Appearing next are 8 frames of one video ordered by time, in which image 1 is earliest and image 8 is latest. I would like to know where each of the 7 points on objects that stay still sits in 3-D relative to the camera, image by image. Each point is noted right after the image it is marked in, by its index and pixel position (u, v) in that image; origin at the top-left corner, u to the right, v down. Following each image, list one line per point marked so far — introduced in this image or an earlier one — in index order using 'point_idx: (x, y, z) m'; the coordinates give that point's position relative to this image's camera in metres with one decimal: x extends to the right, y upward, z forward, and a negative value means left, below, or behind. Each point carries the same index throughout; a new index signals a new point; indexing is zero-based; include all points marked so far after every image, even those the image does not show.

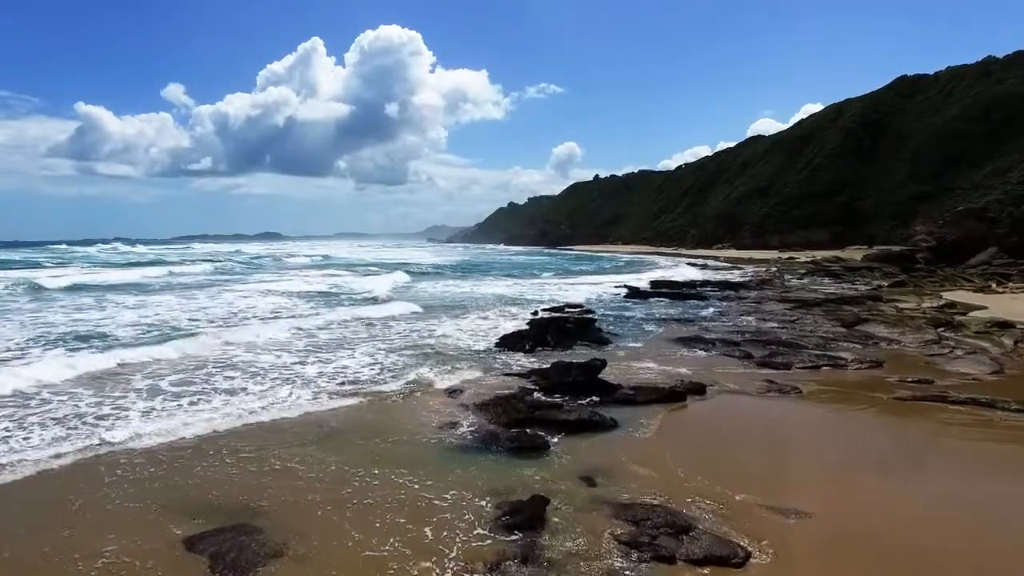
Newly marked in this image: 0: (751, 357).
0: (+4.8, -1.4, +12.1) m
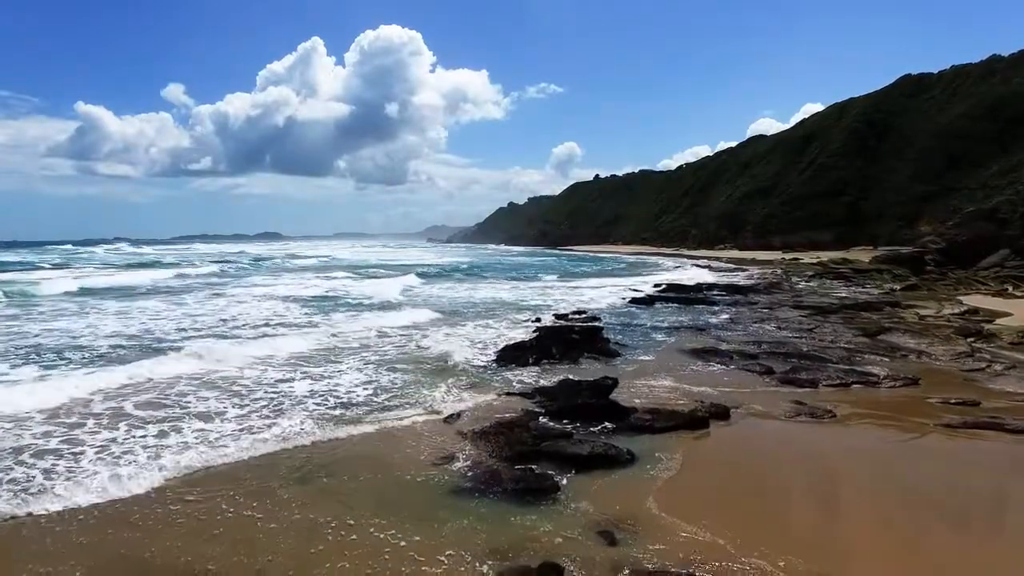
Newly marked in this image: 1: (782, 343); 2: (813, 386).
0: (+4.9, -1.6, +11.2) m
1: (+6.4, -1.3, +14.2) m
2: (+5.2, -1.7, +10.3) m
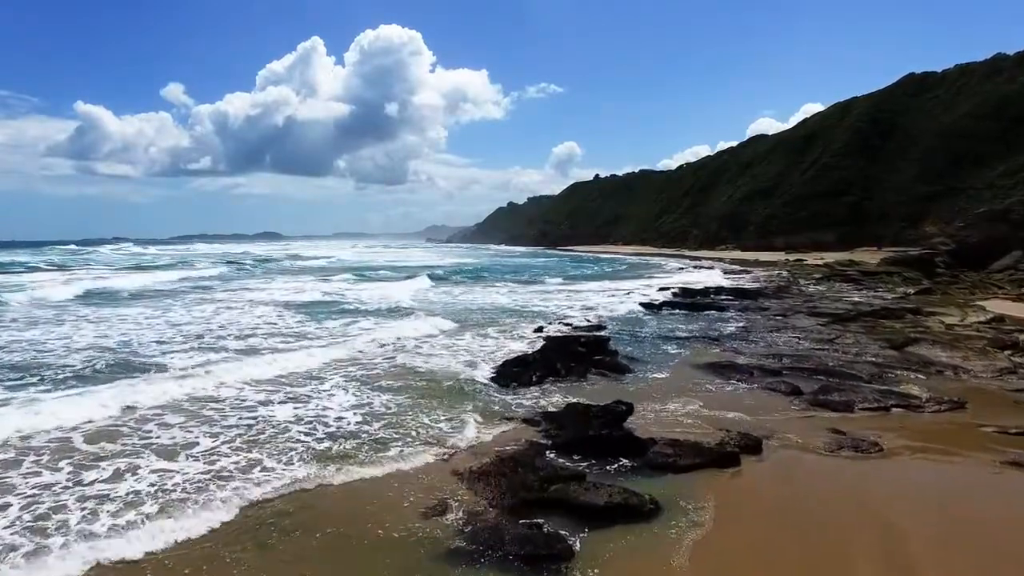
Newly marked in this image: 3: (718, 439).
0: (+4.9, -1.8, +10.2) m
1: (+6.4, -1.5, +13.2) m
2: (+5.2, -1.9, +9.3) m
3: (+2.7, -2.0, +7.8) m
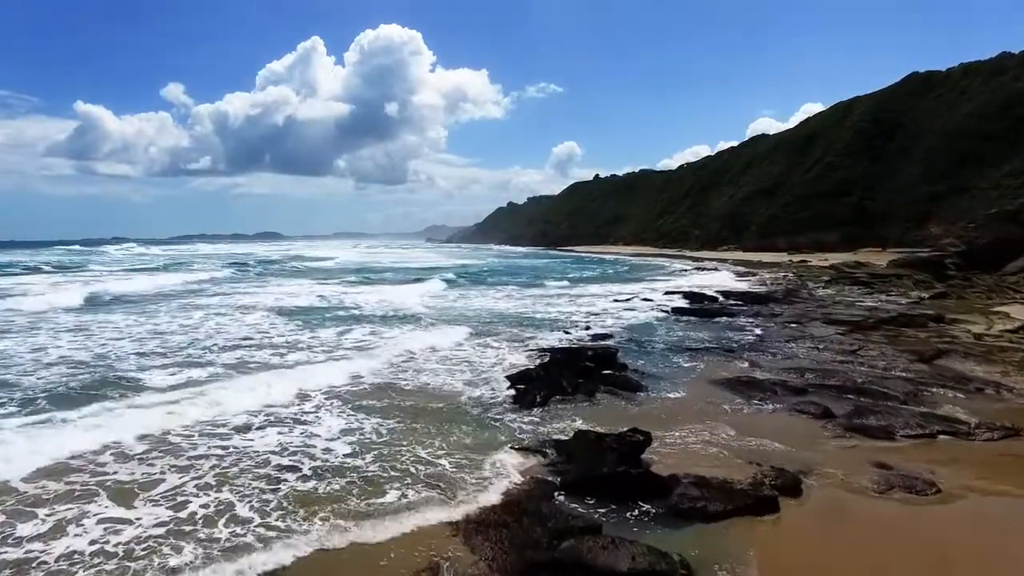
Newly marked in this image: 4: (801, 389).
0: (+4.9, -2.0, +9.2) m
1: (+6.5, -1.7, +12.2) m
2: (+5.2, -2.1, +8.3) m
3: (+2.7, -2.2, +6.9) m
4: (+5.2, -1.8, +10.8) m
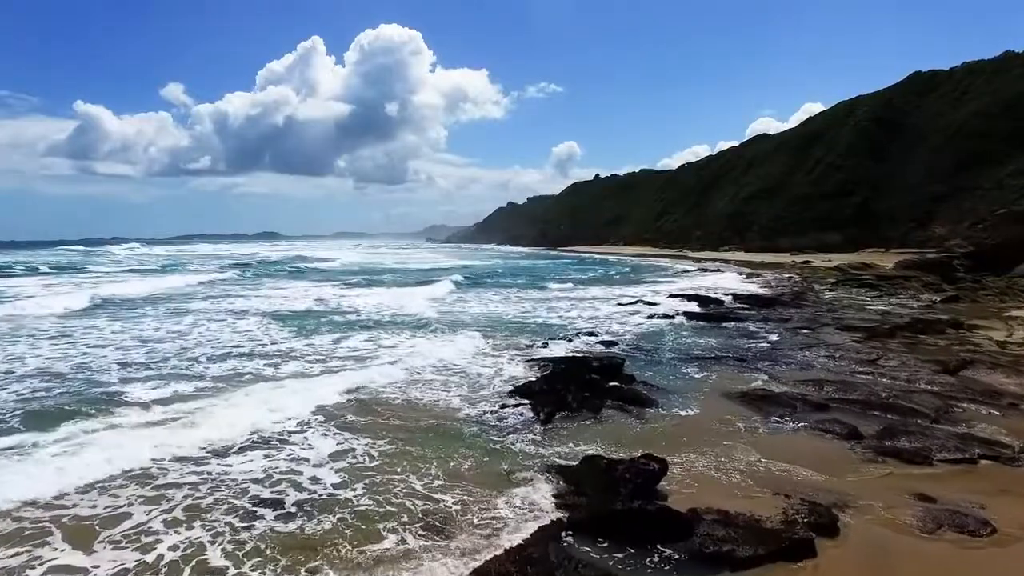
0: (+5.0, -2.2, +8.5) m
1: (+6.5, -1.8, +11.5) m
2: (+5.3, -2.2, +7.6) m
3: (+2.8, -2.3, +6.2) m
4: (+5.2, -2.0, +10.1) m
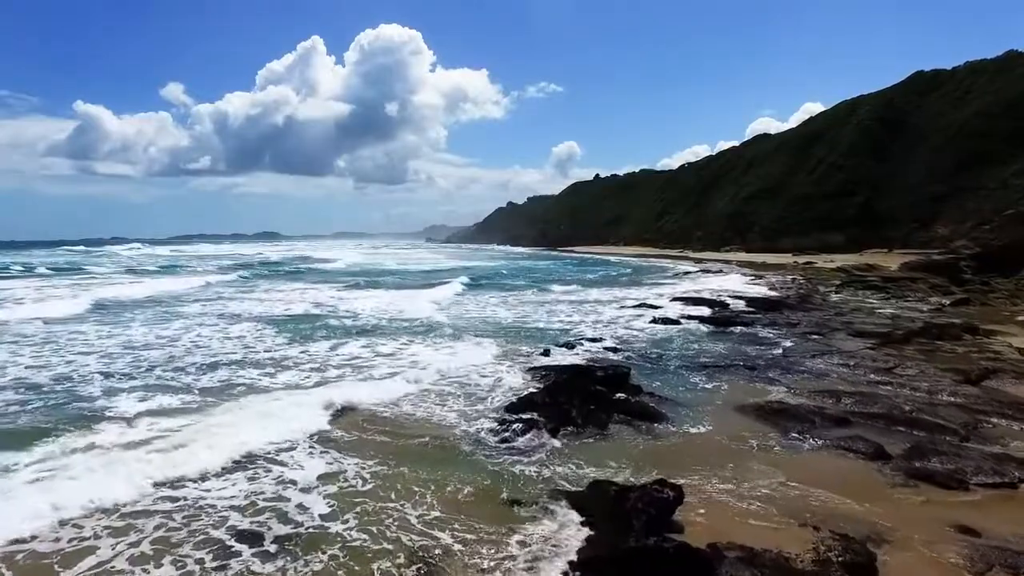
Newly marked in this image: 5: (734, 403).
0: (+5.0, -2.3, +7.9) m
1: (+6.5, -2.0, +10.9) m
2: (+5.3, -2.3, +7.0) m
3: (+2.8, -2.4, +5.6) m
4: (+5.2, -2.1, +9.5) m
5: (+4.0, -2.1, +10.8) m
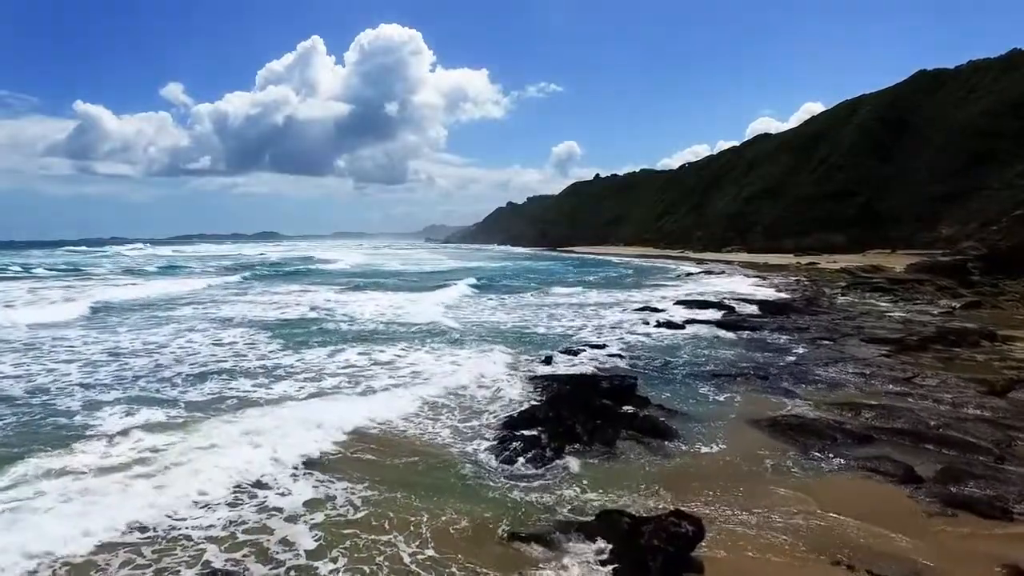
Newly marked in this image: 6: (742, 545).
0: (+5.0, -2.4, +7.3) m
1: (+6.5, -2.1, +10.3) m
2: (+5.3, -2.5, +6.4) m
3: (+2.8, -2.6, +5.0) m
4: (+5.3, -2.2, +8.9) m
5: (+4.0, -2.2, +10.2) m
6: (+2.2, -2.5, +6.0) m
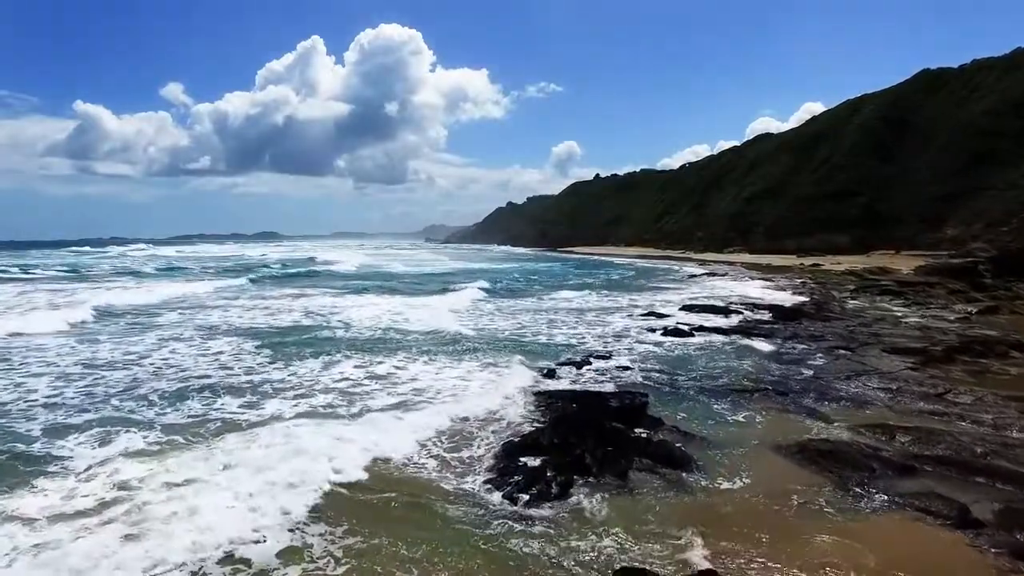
0: (+5.0, -2.6, +6.4) m
1: (+6.6, -2.3, +9.4) m
2: (+5.3, -2.7, +5.5) m
3: (+2.8, -2.7, +4.1) m
4: (+5.3, -2.4, +8.0) m
5: (+4.1, -2.4, +9.3) m
6: (+2.3, -2.7, +5.1) m
